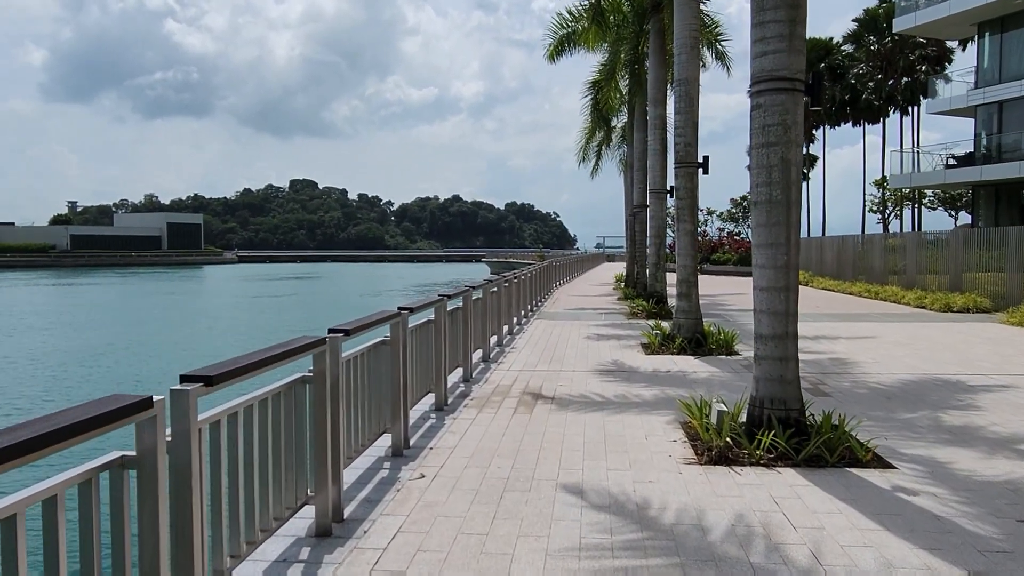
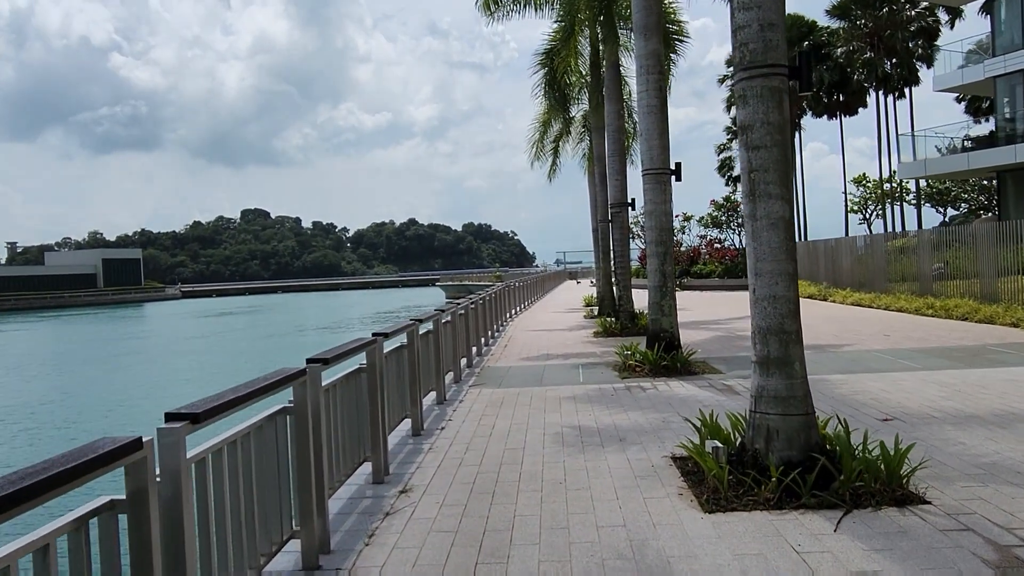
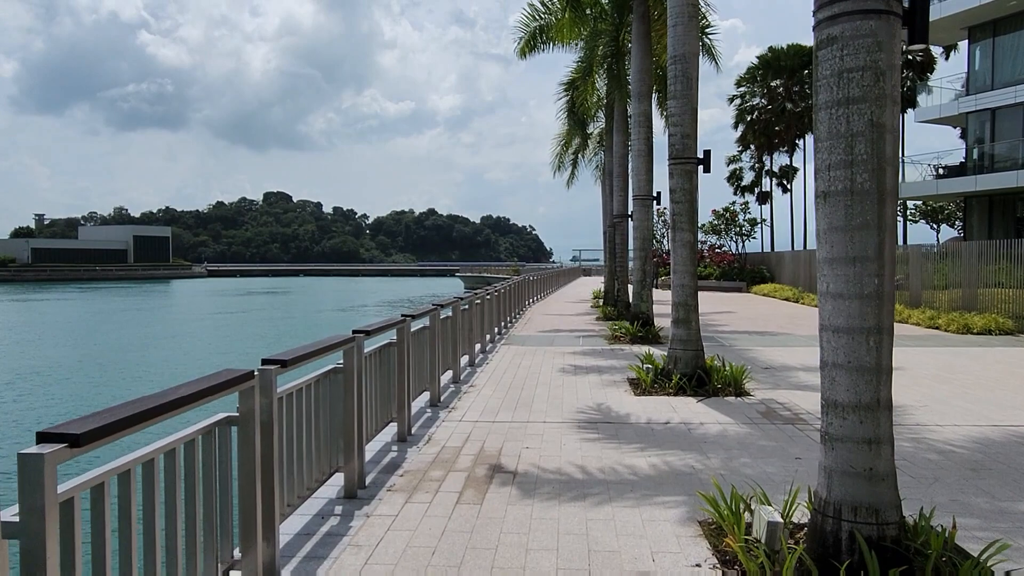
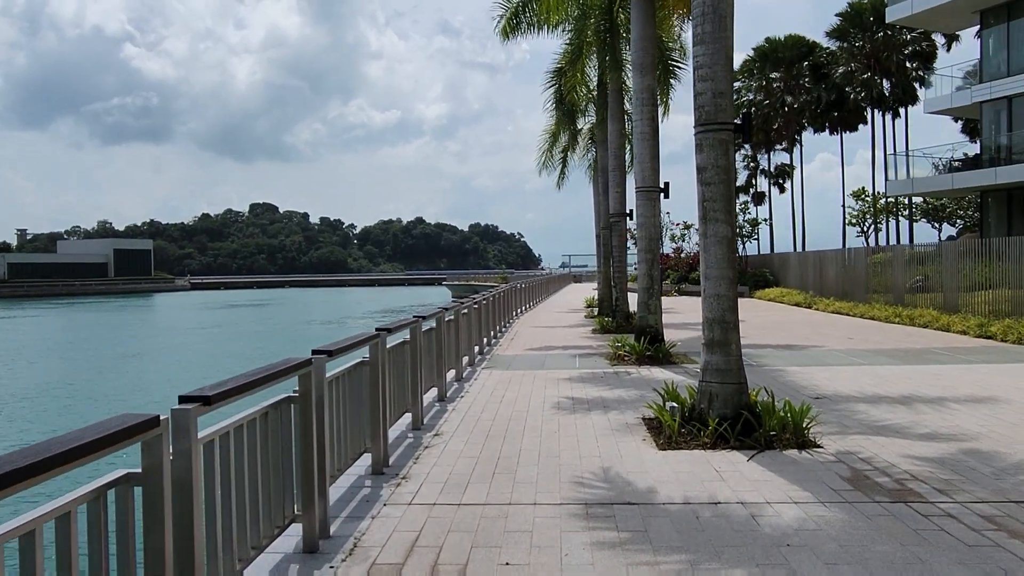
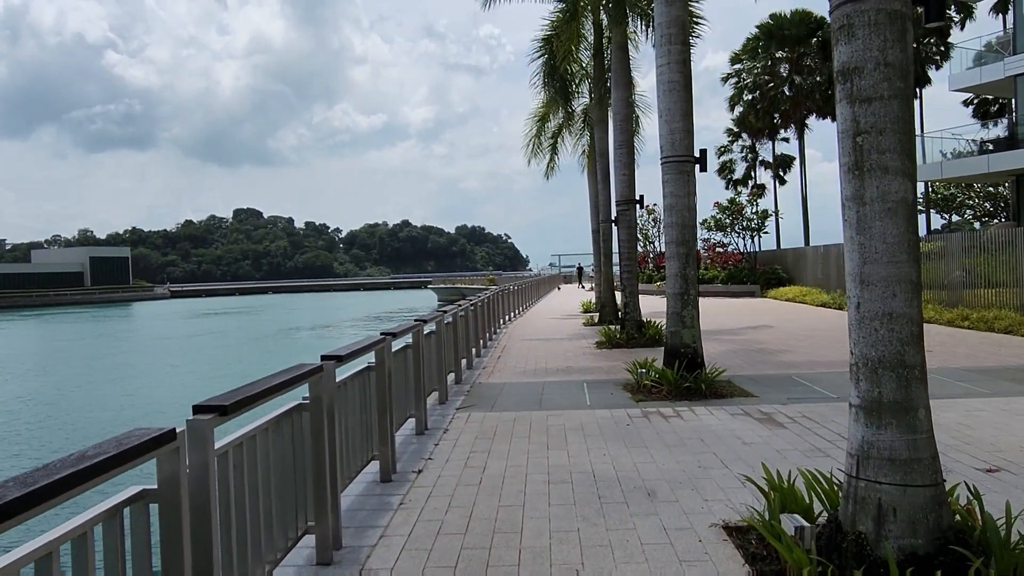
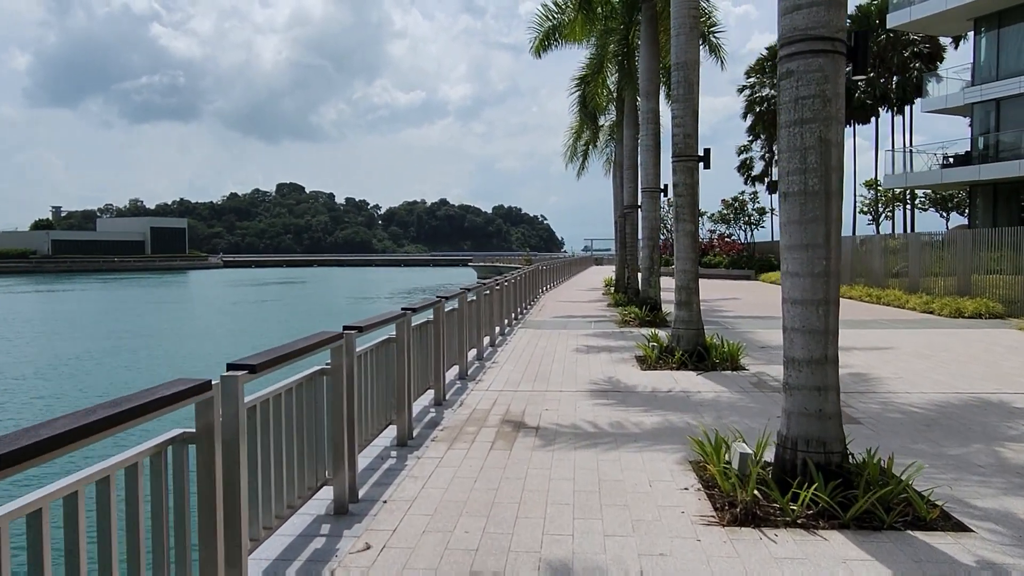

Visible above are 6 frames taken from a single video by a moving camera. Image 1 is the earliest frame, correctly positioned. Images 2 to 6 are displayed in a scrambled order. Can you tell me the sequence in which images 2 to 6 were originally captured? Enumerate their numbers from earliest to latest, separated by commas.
6, 3, 4, 2, 5
